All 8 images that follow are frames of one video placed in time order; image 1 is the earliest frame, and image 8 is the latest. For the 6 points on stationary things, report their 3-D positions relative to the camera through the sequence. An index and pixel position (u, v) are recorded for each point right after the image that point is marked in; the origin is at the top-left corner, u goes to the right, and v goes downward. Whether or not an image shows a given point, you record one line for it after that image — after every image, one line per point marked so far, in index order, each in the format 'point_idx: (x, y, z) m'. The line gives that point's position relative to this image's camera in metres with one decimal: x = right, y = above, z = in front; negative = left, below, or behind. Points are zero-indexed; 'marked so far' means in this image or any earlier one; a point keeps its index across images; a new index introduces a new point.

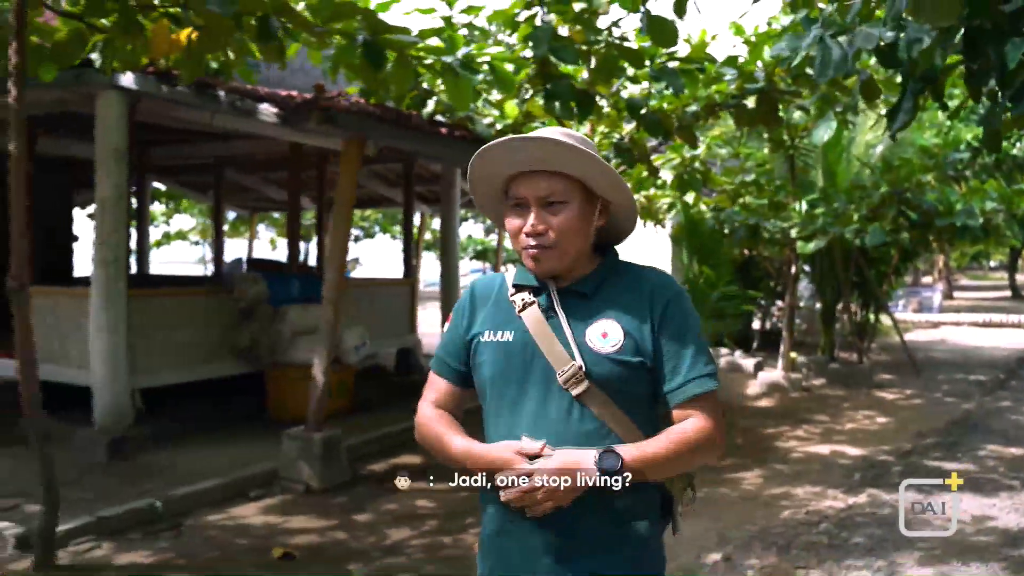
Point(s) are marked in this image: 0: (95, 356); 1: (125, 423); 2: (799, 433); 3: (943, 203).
0: (-3.5, -0.6, +5.9) m
1: (-3.3, -1.2, +5.9) m
2: (+2.9, -1.4, +6.9) m
3: (+5.6, +1.1, +9.0) m
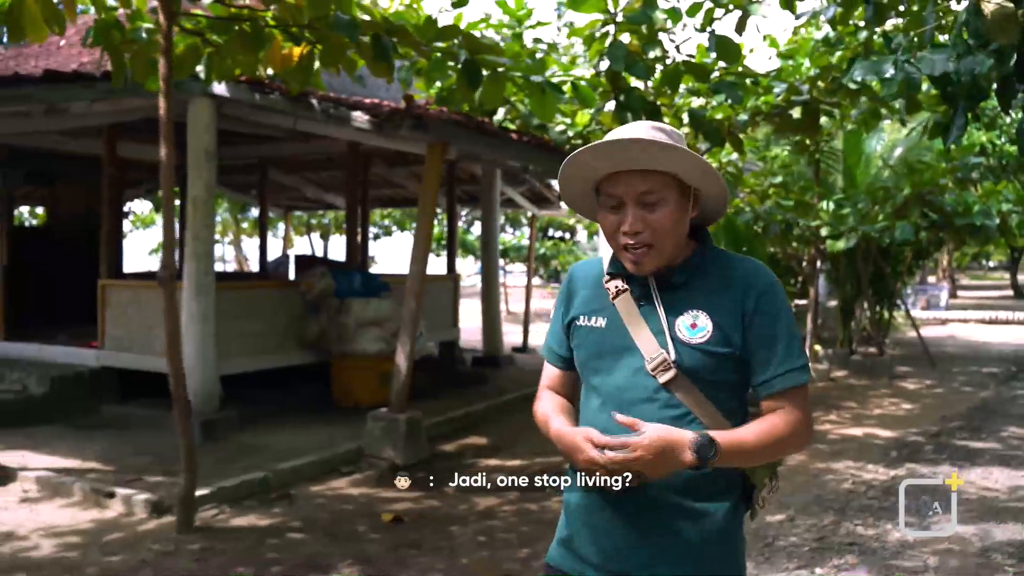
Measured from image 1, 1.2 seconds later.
0: (-2.9, -0.5, +6.3) m
1: (-2.8, -1.1, +6.4) m
2: (+3.4, -1.4, +7.4) m
3: (+6.2, +1.1, +9.5) m
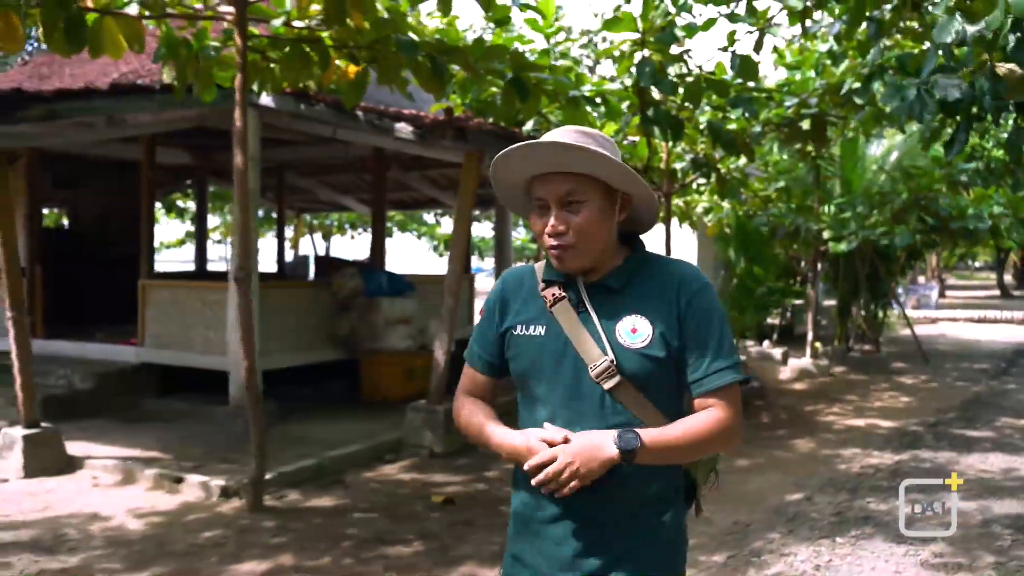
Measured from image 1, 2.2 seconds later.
0: (-2.7, -0.5, +6.7) m
1: (-2.5, -1.1, +6.8) m
2: (+3.7, -1.4, +7.9) m
3: (+6.4, +1.1, +10.0) m
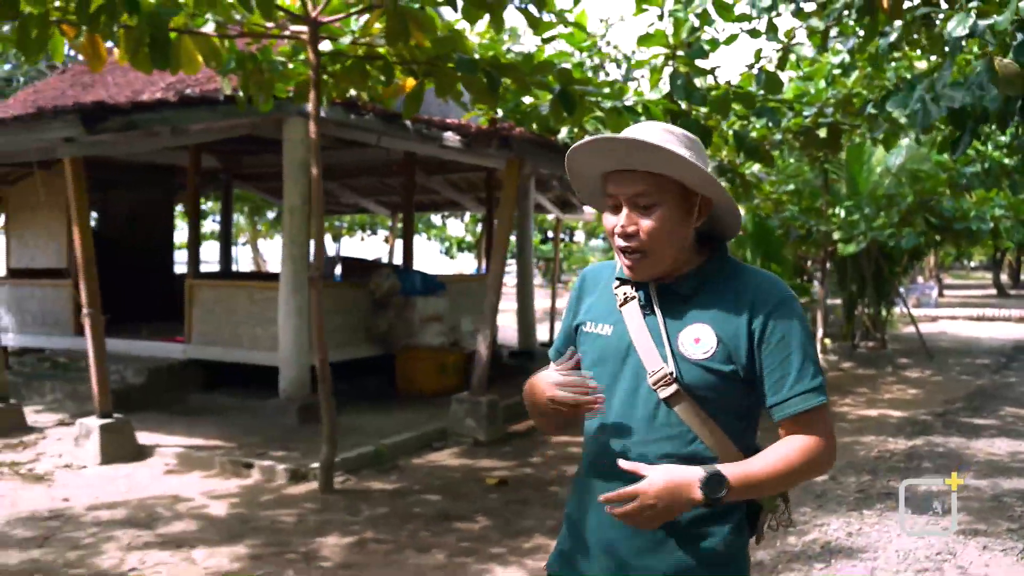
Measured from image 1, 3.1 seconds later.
0: (-2.3, -0.5, +7.1) m
1: (-2.1, -1.1, +7.2) m
2: (+4.0, -1.3, +8.3) m
3: (+6.7, +1.2, +10.5) m
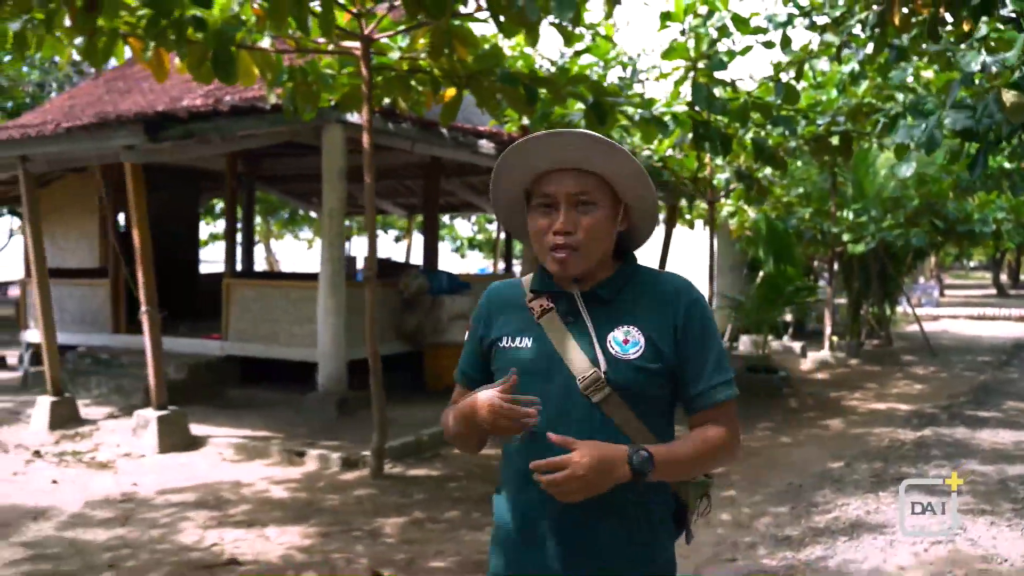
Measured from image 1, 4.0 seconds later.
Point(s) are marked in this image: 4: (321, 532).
0: (-2.0, -0.5, +7.5) m
1: (-1.8, -1.1, +7.5) m
2: (+4.3, -1.3, +8.7) m
3: (+7.0, +1.2, +10.8) m
4: (-1.2, -1.6, +4.5) m
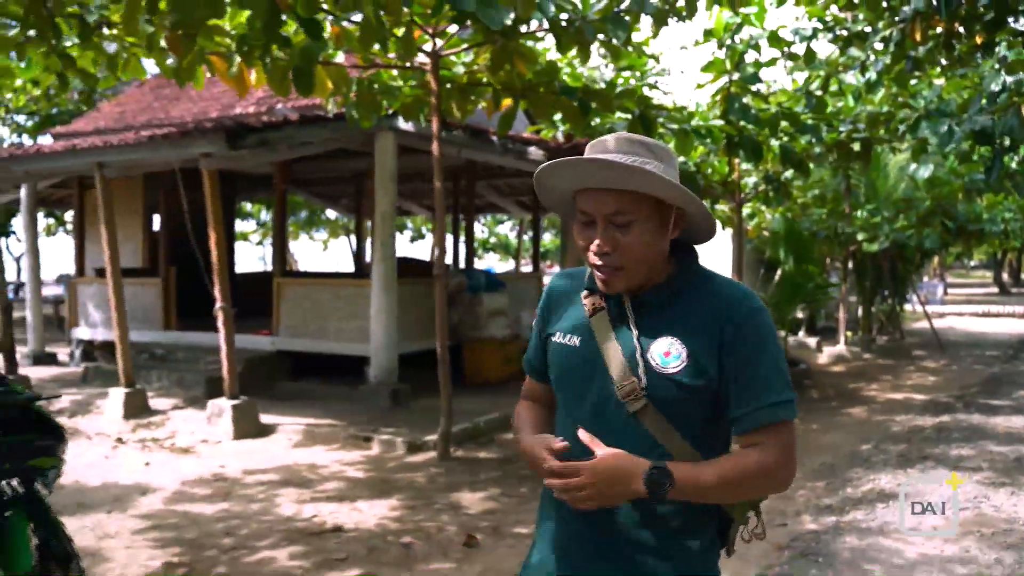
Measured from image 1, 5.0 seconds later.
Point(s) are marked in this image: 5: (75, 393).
0: (-1.5, -0.5, +7.9) m
1: (-1.4, -1.0, +8.0) m
2: (+4.8, -1.3, +9.2) m
3: (+7.5, +1.2, +11.3) m
4: (-0.7, -1.6, +5.0) m
5: (-5.4, -1.3, +8.7) m
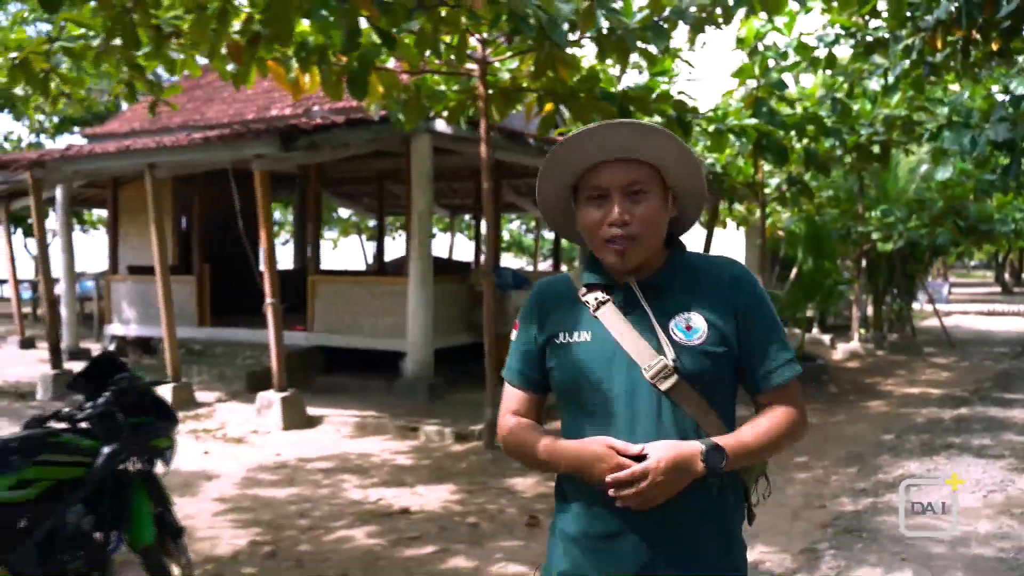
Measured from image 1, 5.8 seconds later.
0: (-1.2, -0.4, +8.2) m
1: (-1.0, -1.0, +8.3) m
2: (+5.2, -1.3, +9.5) m
3: (+7.8, +1.2, +11.7) m
4: (-0.4, -1.5, +5.3) m
5: (-5.1, -1.3, +8.9) m
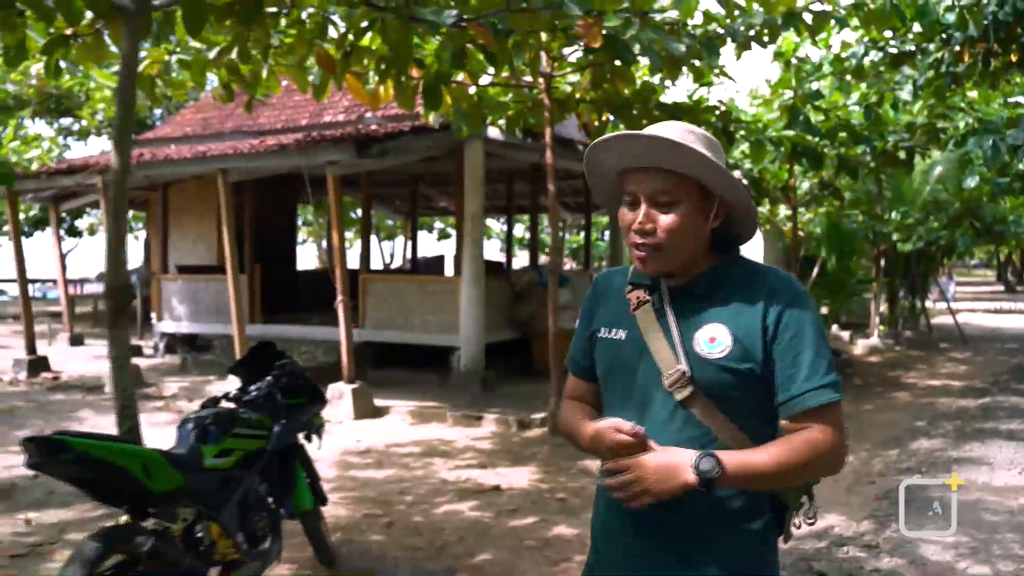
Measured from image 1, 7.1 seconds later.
0: (-0.6, -0.4, +8.7) m
1: (-0.4, -1.0, +8.8) m
2: (+5.8, -1.2, +10.0) m
3: (+8.4, +1.3, +12.2) m
4: (+0.3, -1.5, +5.8) m
5: (-4.5, -1.2, +9.4) m
